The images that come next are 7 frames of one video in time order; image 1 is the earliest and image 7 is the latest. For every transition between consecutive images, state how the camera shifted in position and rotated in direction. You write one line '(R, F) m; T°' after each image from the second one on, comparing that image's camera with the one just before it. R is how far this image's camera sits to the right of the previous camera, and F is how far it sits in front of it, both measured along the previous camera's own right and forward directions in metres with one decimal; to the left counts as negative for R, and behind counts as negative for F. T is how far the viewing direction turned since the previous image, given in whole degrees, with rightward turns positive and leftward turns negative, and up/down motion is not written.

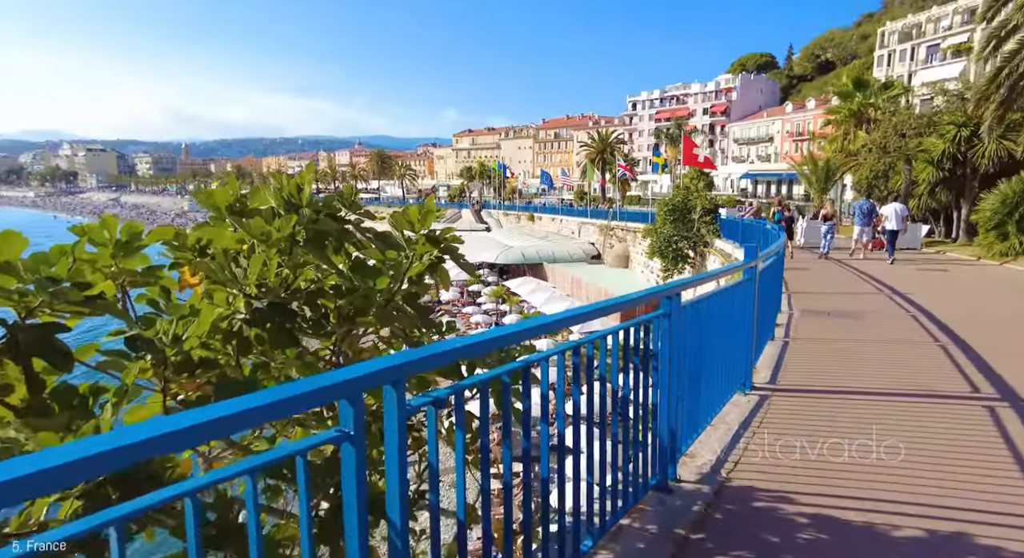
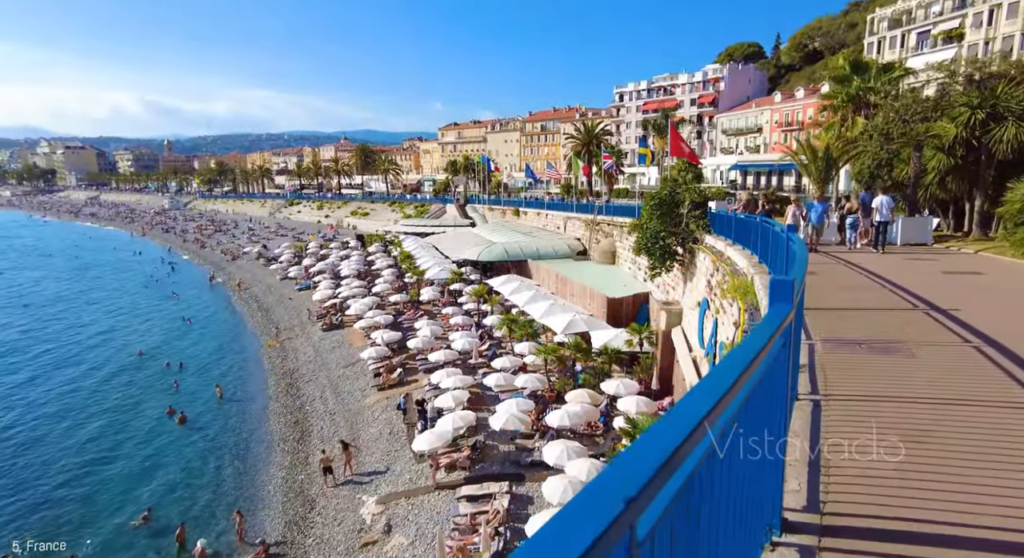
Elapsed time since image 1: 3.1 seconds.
(+0.5, +1.6) m; +1°
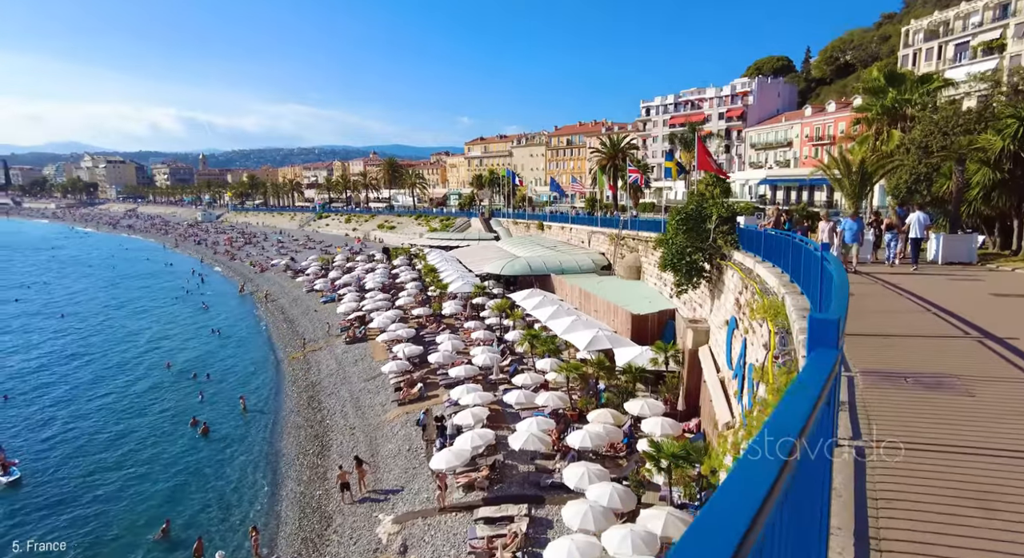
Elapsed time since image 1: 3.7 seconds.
(+0.1, +0.3) m; -3°
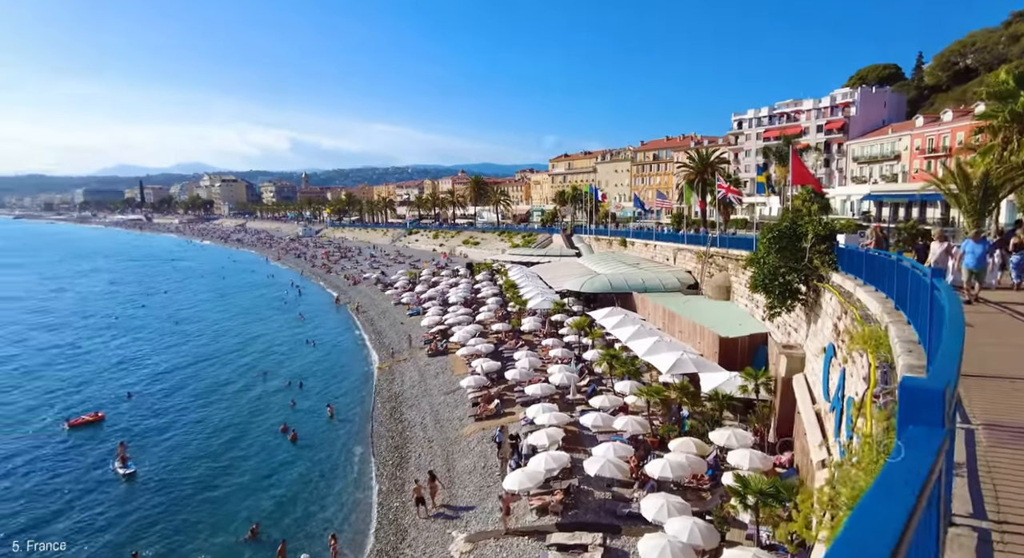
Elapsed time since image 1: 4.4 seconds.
(+0.1, +0.2) m; -8°
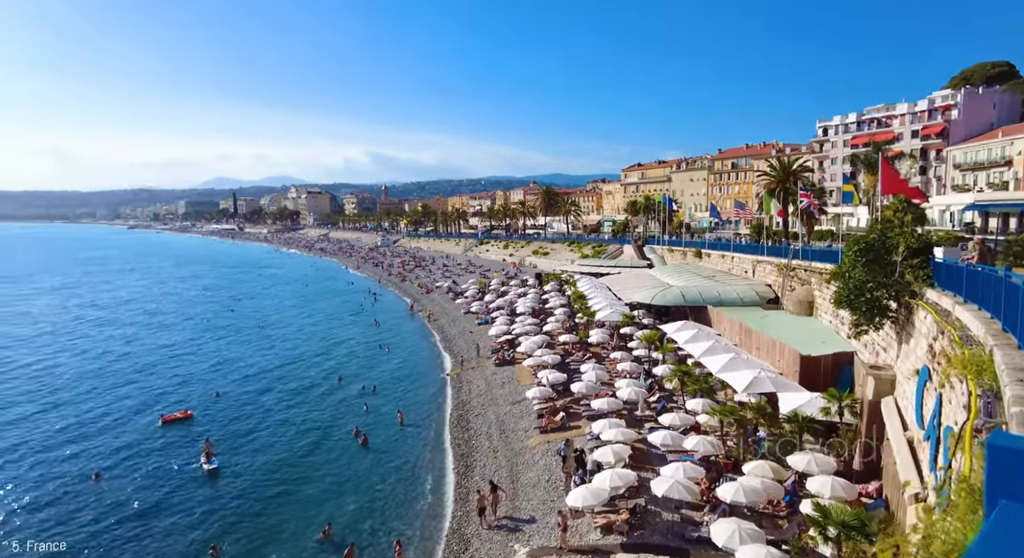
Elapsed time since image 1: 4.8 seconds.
(+0.1, +0.1) m; -7°
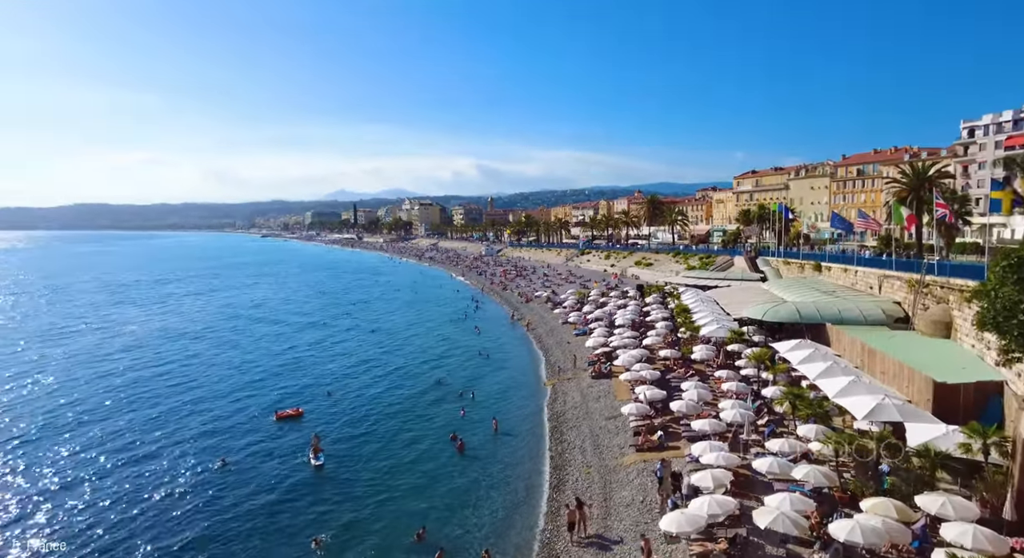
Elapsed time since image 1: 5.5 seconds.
(+0.2, 0.0) m; -10°
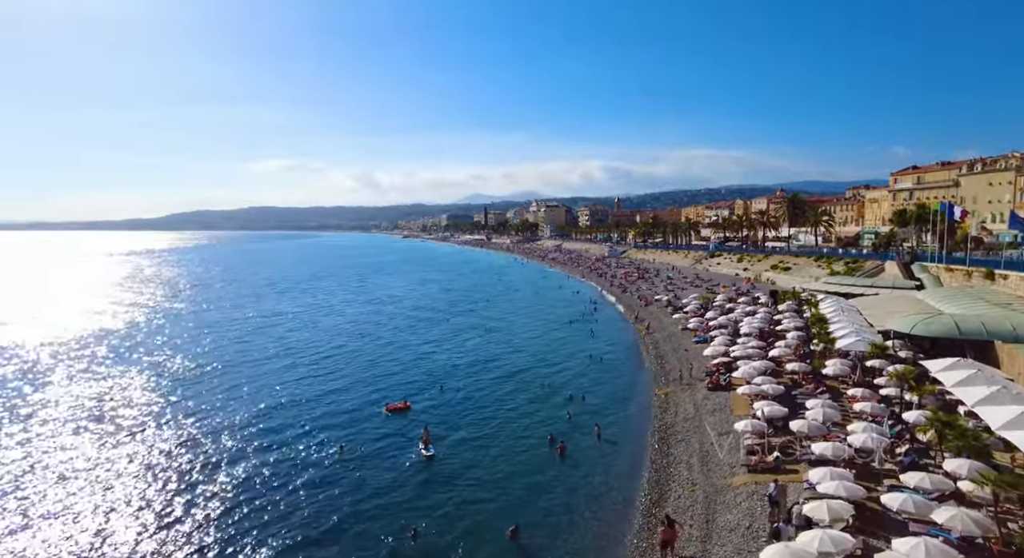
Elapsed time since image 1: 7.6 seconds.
(+0.7, +0.3) m; -13°
